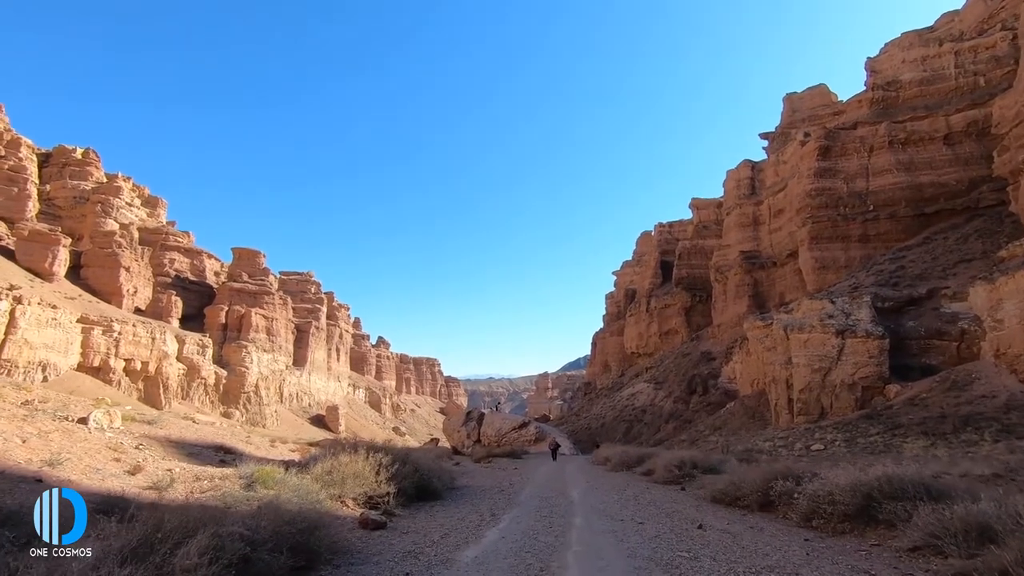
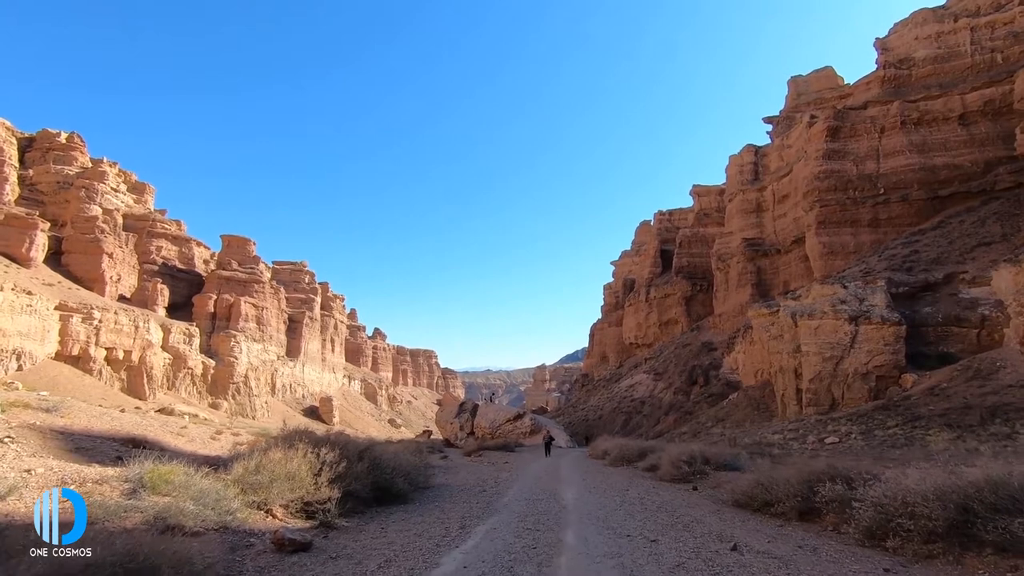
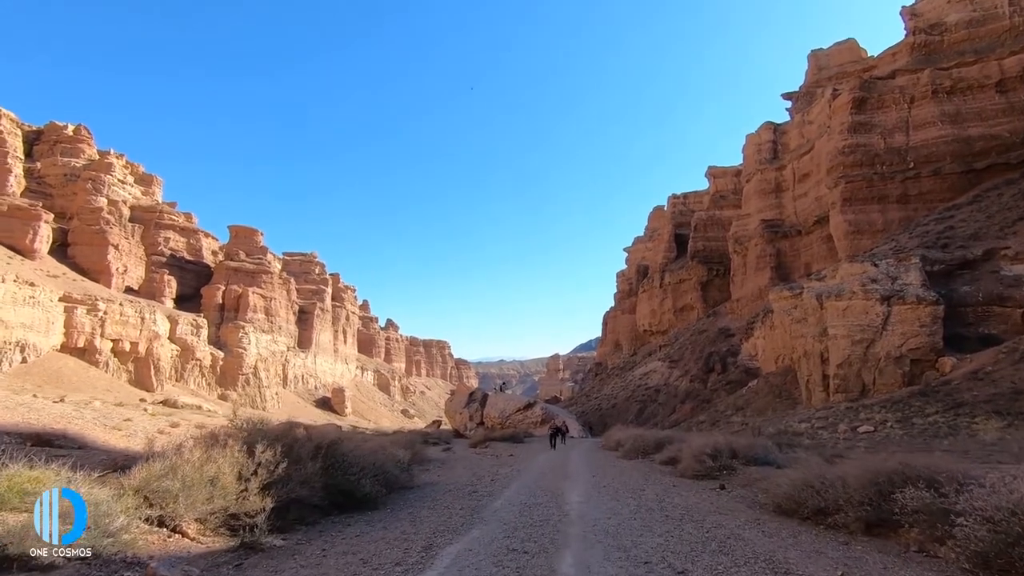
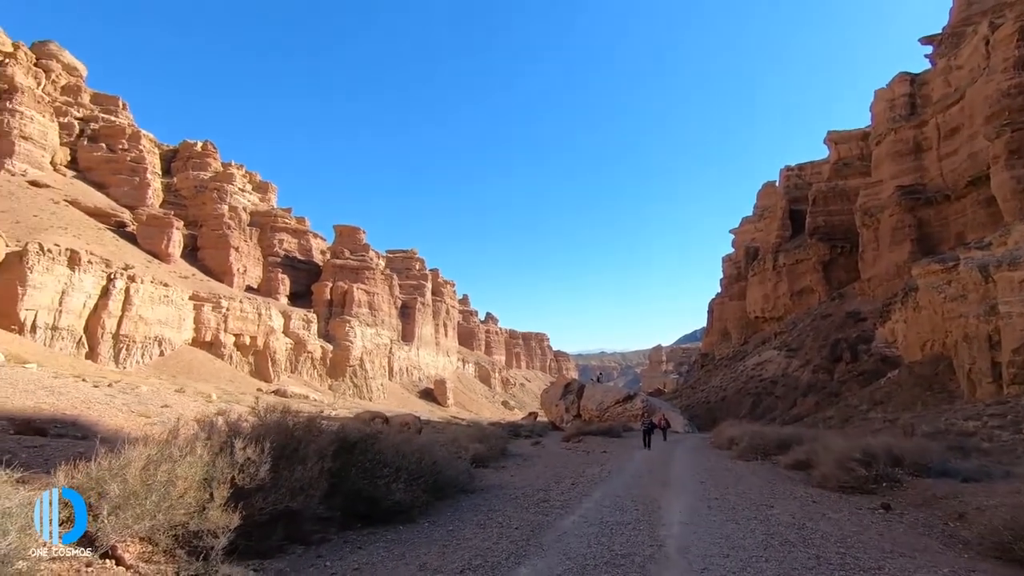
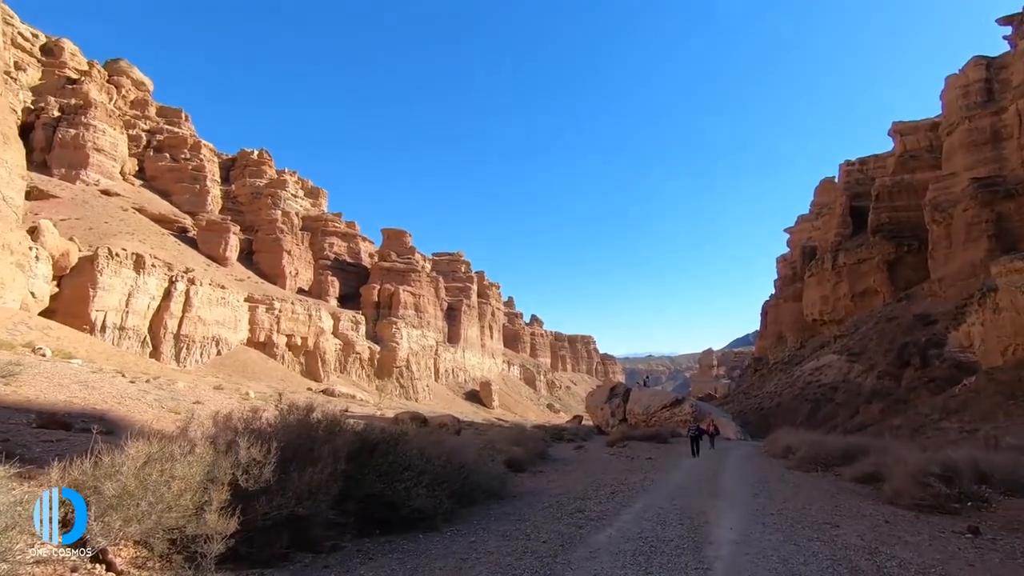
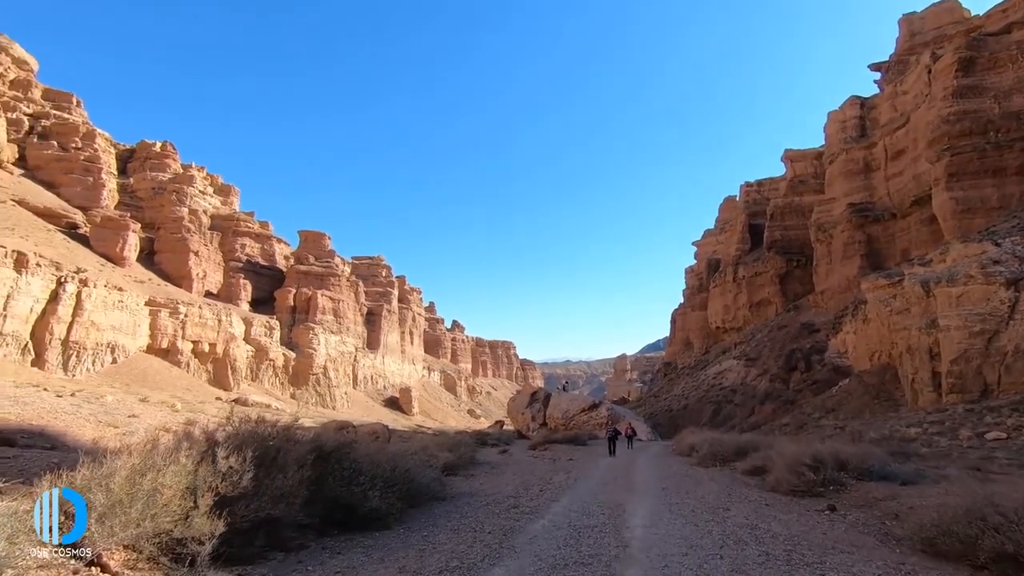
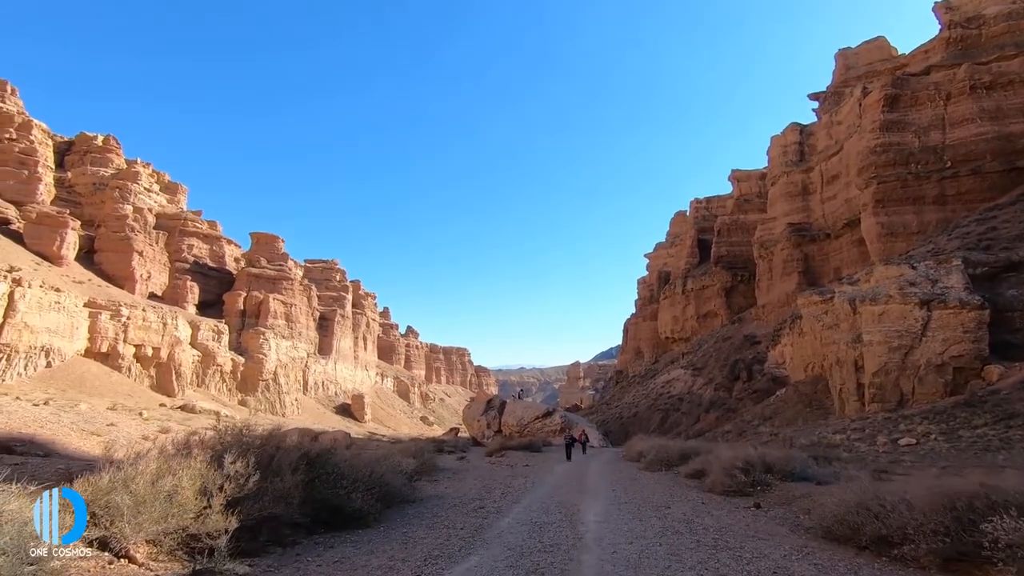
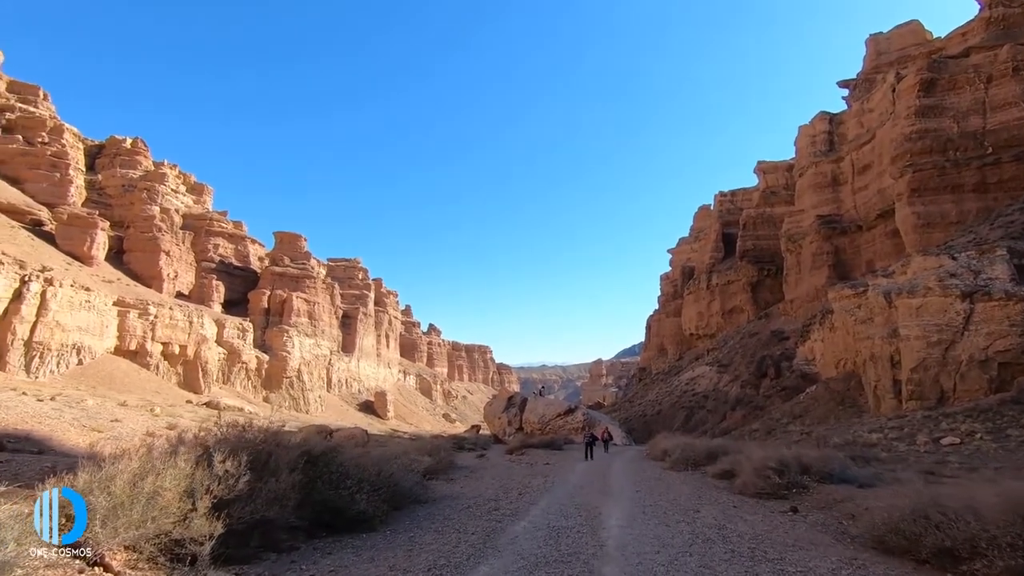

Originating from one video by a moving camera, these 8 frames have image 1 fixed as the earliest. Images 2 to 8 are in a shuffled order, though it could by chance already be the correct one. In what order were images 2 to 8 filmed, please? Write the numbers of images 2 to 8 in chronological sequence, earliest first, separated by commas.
2, 3, 7, 8, 6, 4, 5
